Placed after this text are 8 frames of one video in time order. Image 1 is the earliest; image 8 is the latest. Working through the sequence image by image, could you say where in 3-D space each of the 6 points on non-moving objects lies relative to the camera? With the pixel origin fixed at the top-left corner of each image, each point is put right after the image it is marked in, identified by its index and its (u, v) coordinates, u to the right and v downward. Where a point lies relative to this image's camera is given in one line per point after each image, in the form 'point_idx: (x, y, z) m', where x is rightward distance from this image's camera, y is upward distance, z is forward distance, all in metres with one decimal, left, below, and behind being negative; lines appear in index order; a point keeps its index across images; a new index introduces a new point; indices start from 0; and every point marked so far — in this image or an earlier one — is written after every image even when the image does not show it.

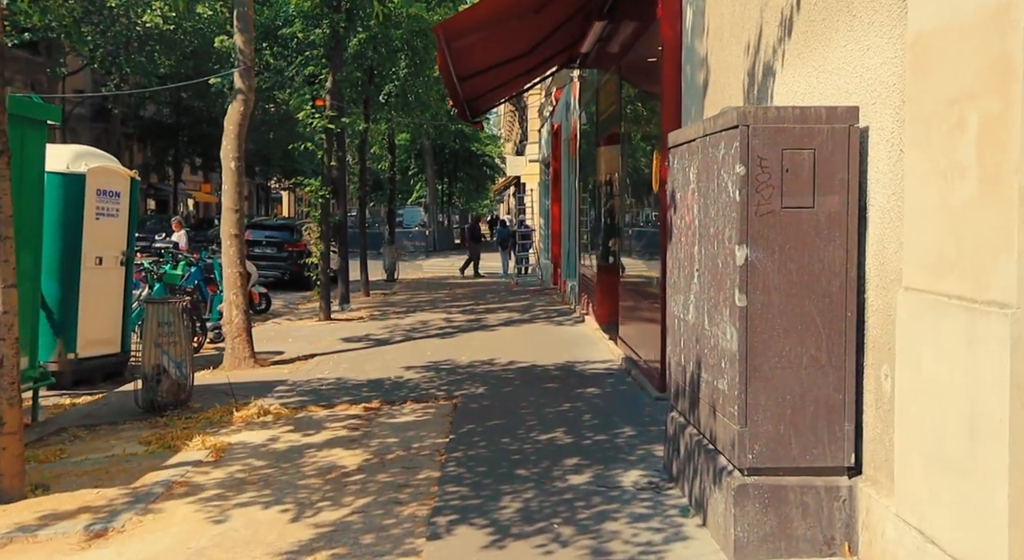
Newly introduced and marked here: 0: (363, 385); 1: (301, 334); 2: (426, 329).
0: (-1.3, -0.9, +8.5) m
1: (-2.9, -0.8, +13.4) m
2: (-1.2, -0.7, +13.2) m
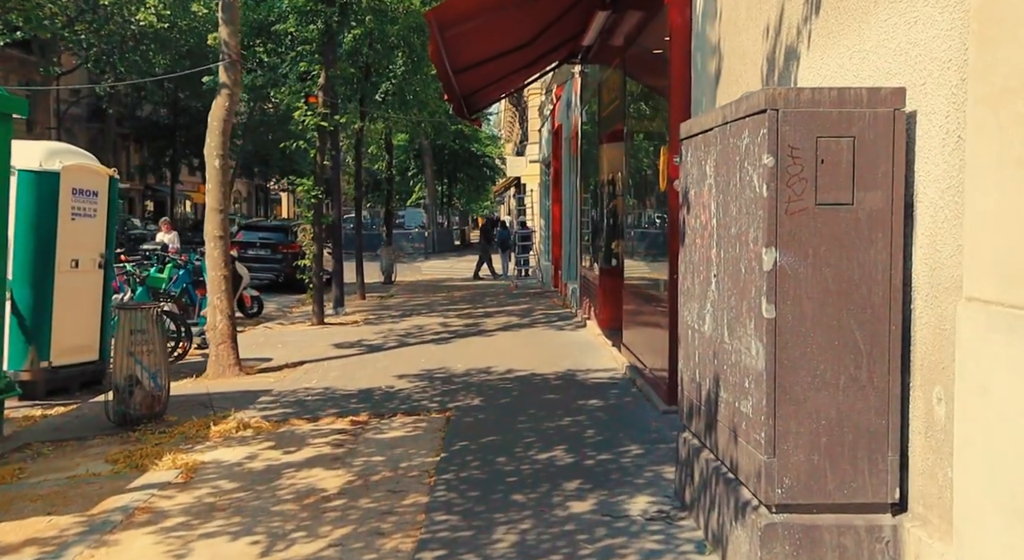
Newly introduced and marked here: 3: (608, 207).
0: (-1.3, -1.0, +8.0) m
1: (-3.0, -0.8, +12.9) m
2: (-1.2, -0.7, +12.8) m
3: (+1.2, +0.9, +11.7) m
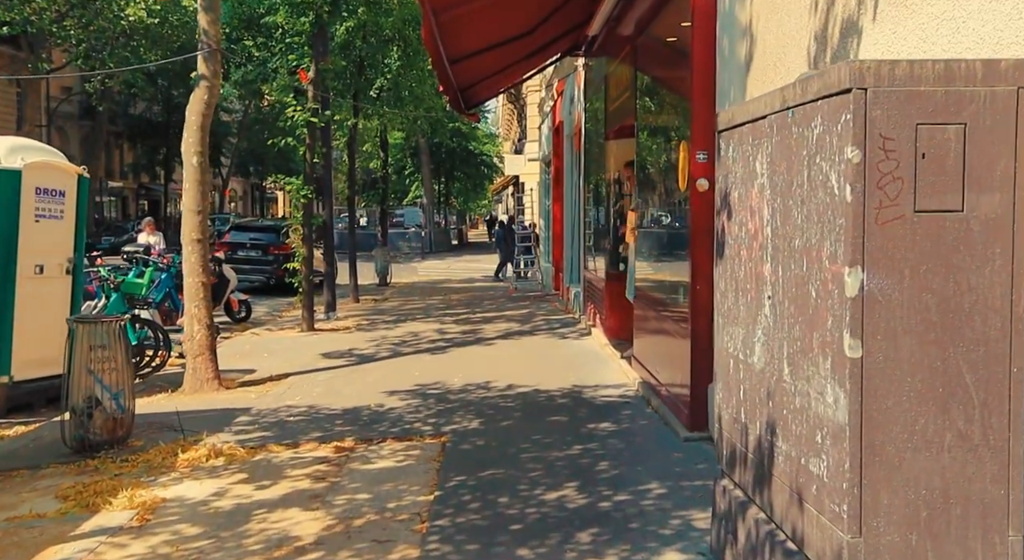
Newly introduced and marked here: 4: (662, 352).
0: (-1.3, -1.0, +7.3) m
1: (-3.0, -0.9, +12.2) m
2: (-1.2, -0.8, +12.0) m
3: (+1.2, +0.8, +11.0) m
4: (+1.2, -0.6, +7.4) m
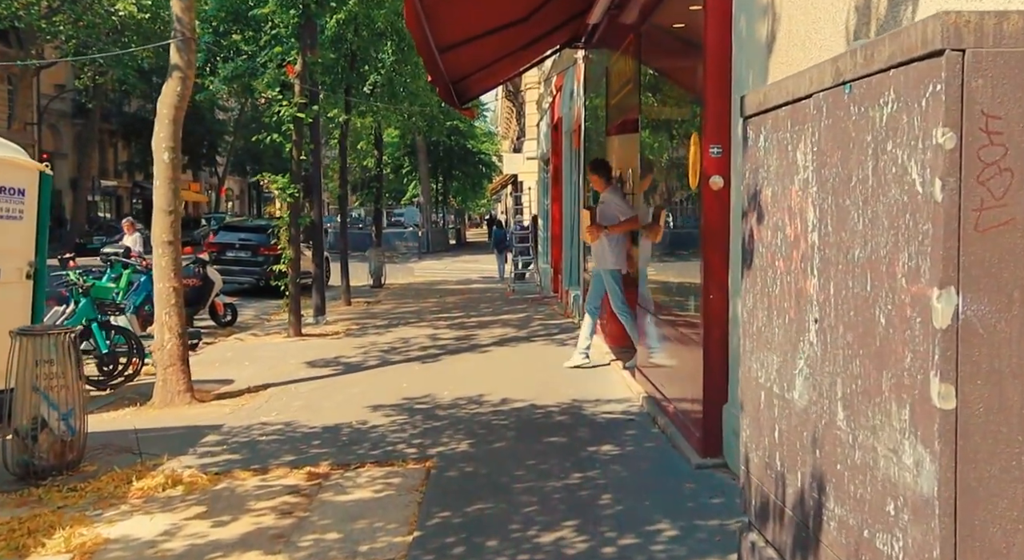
0: (-1.4, -1.1, +6.7) m
1: (-3.0, -0.9, +11.6) m
2: (-1.2, -0.8, +11.4) m
3: (+1.1, +0.8, +10.4) m
4: (+1.1, -0.6, +6.8) m
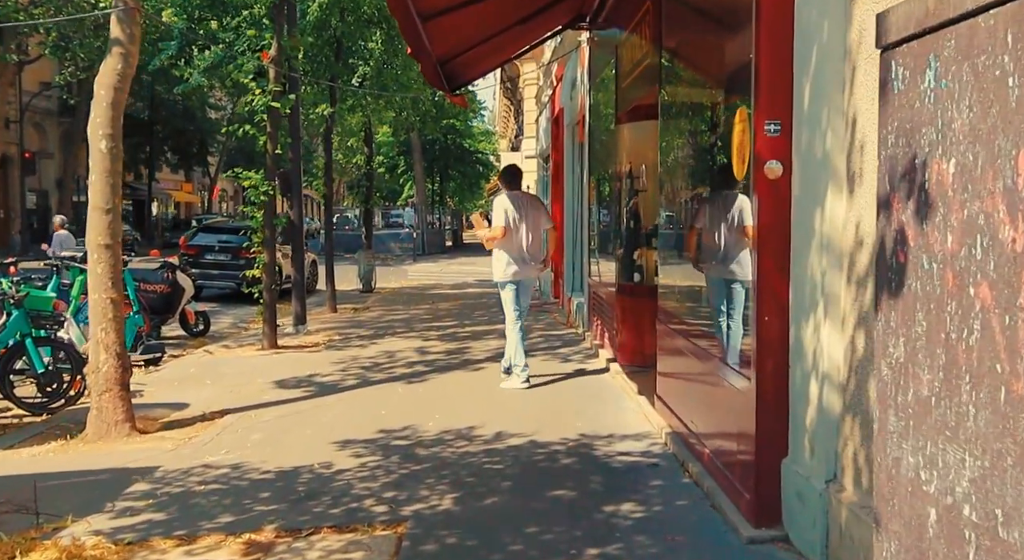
0: (-1.4, -1.2, +5.4) m
1: (-3.0, -1.0, +10.3) m
2: (-1.3, -0.9, +10.2) m
3: (+1.1, +0.7, +9.2) m
4: (+1.1, -0.7, +5.5) m
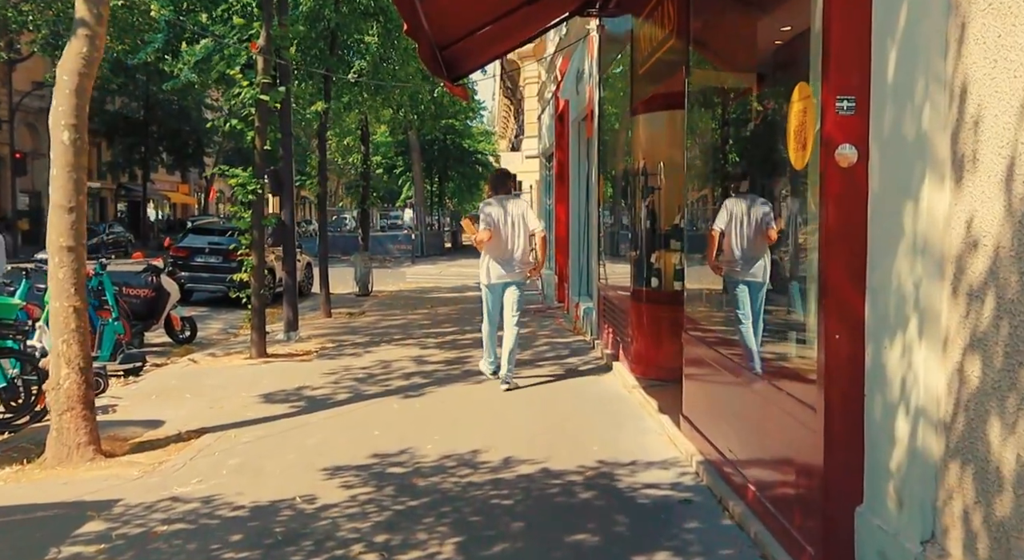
0: (-1.3, -1.2, +4.7) m
1: (-3.0, -1.0, +9.6) m
2: (-1.2, -0.9, +9.4) m
3: (+1.1, +0.7, +8.4) m
4: (+1.2, -0.7, +4.8) m
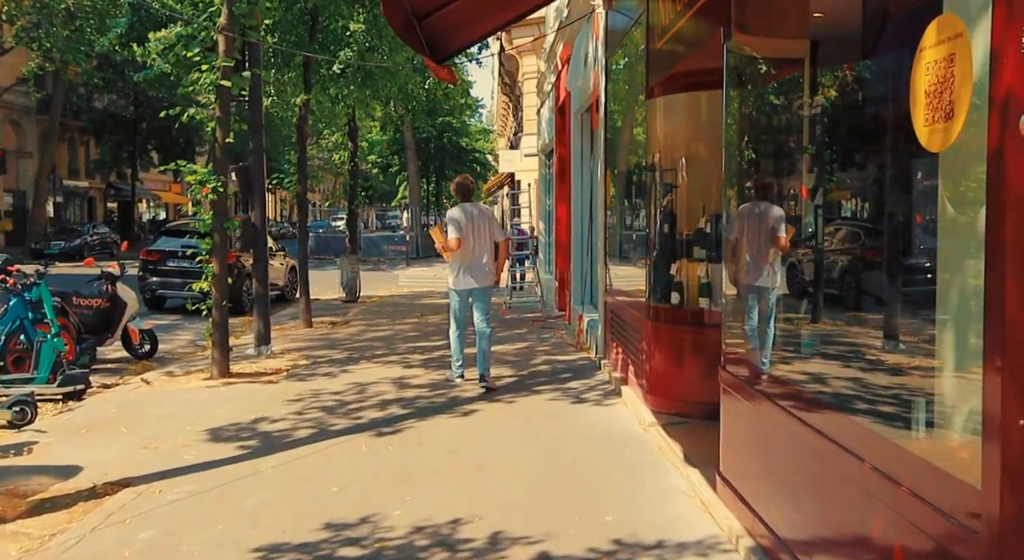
0: (-1.4, -1.3, +3.4) m
1: (-3.0, -1.1, +8.3) m
2: (-1.3, -1.1, +8.1) m
3: (+1.1, +0.6, +7.1) m
4: (+1.1, -0.8, +3.5) m
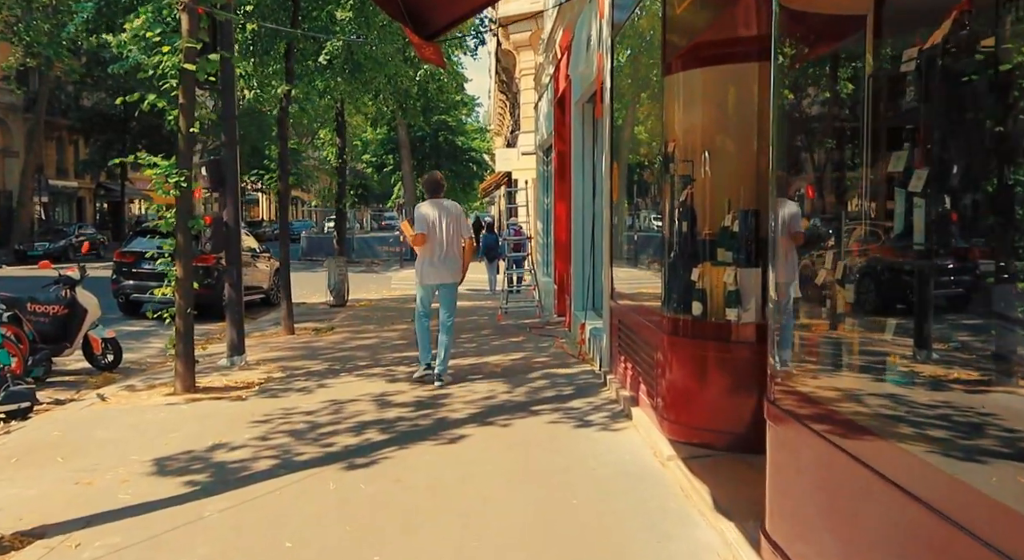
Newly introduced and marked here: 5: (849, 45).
0: (-1.4, -1.3, +2.4) m
1: (-3.1, -1.2, +7.3) m
2: (-1.3, -1.1, +7.1) m
3: (+1.1, +0.5, +6.1) m
4: (+1.1, -0.9, +2.5) m
5: (+1.3, +1.0, +3.8) m
